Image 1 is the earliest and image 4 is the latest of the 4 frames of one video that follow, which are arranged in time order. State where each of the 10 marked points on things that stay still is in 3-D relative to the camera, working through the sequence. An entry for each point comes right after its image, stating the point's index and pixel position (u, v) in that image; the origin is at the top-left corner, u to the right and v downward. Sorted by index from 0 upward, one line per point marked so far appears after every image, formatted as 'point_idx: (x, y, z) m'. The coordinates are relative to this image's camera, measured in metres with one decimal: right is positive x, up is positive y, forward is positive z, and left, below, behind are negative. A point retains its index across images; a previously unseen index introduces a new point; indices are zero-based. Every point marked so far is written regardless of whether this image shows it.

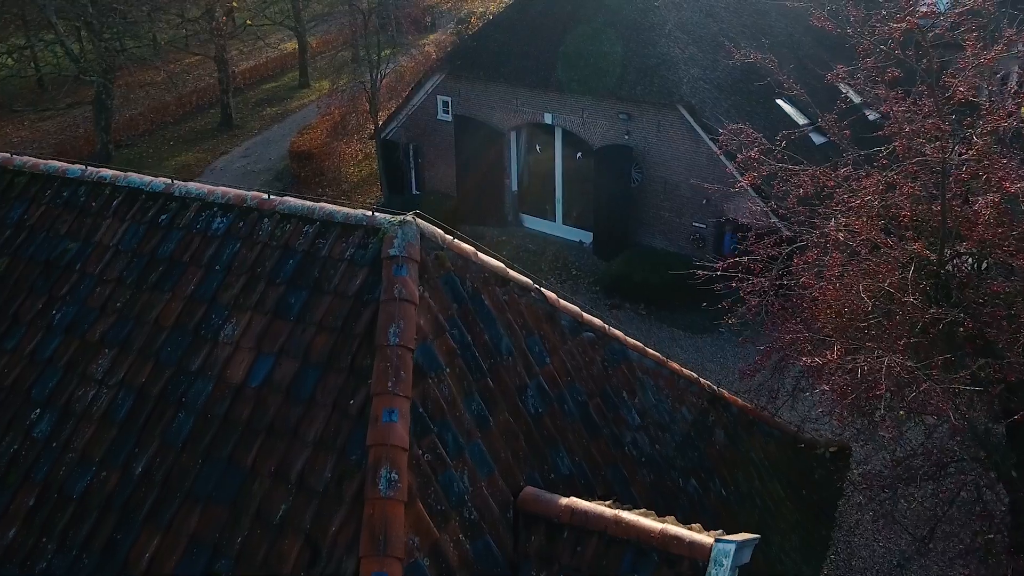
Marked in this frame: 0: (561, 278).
0: (+1.1, +0.2, +18.0) m
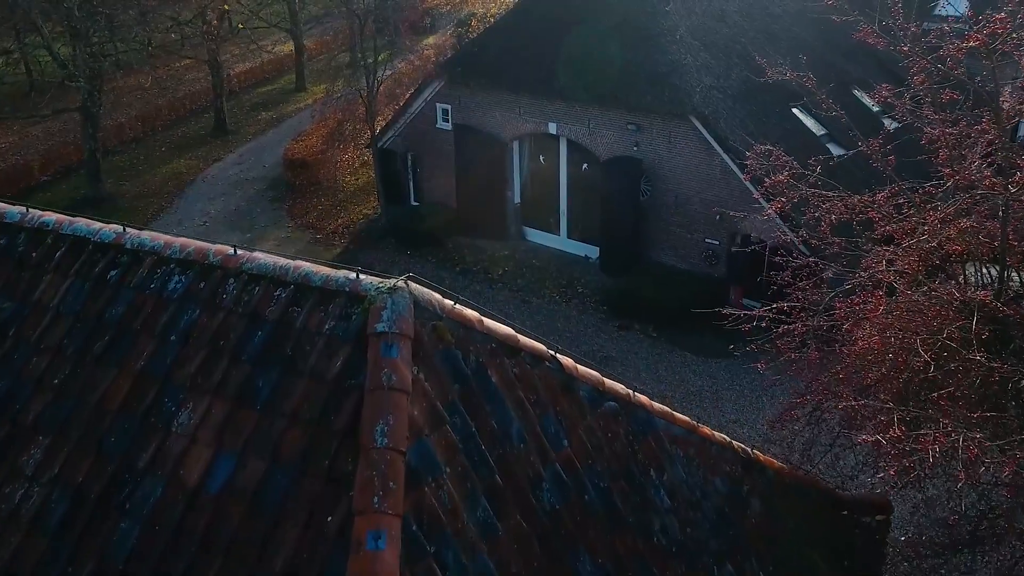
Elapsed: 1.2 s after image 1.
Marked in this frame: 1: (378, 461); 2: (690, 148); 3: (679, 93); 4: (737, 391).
0: (+1.2, -0.2, +17.2) m
1: (-0.6, -0.8, +3.7) m
2: (+3.7, +2.9, +16.2) m
3: (+3.4, +4.0, +15.9) m
4: (+4.0, -1.8, +14.0) m
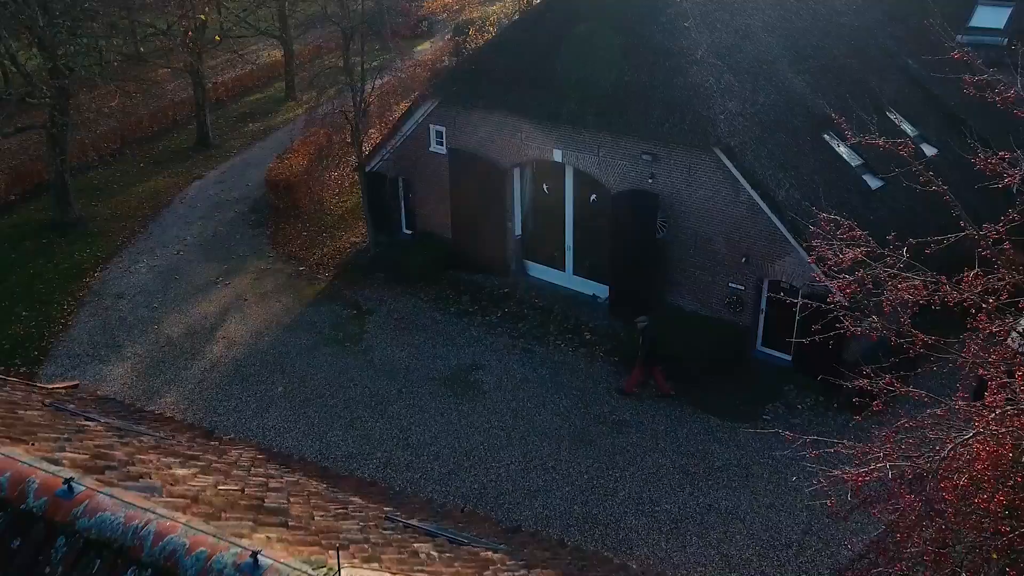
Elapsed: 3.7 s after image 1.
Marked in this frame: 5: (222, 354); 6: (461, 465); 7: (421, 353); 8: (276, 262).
0: (+1.2, -1.1, +15.4) m
1: (-0.6, -1.8, +1.9) m
2: (+3.7, +2.0, +14.4) m
3: (+3.4, +3.0, +14.1) m
4: (+4.0, -2.8, +12.2) m
5: (-5.9, -1.3, +15.8) m
6: (-0.8, -2.8, +12.5) m
7: (-1.8, -1.3, +15.5) m
8: (-6.0, +0.7, +19.9) m
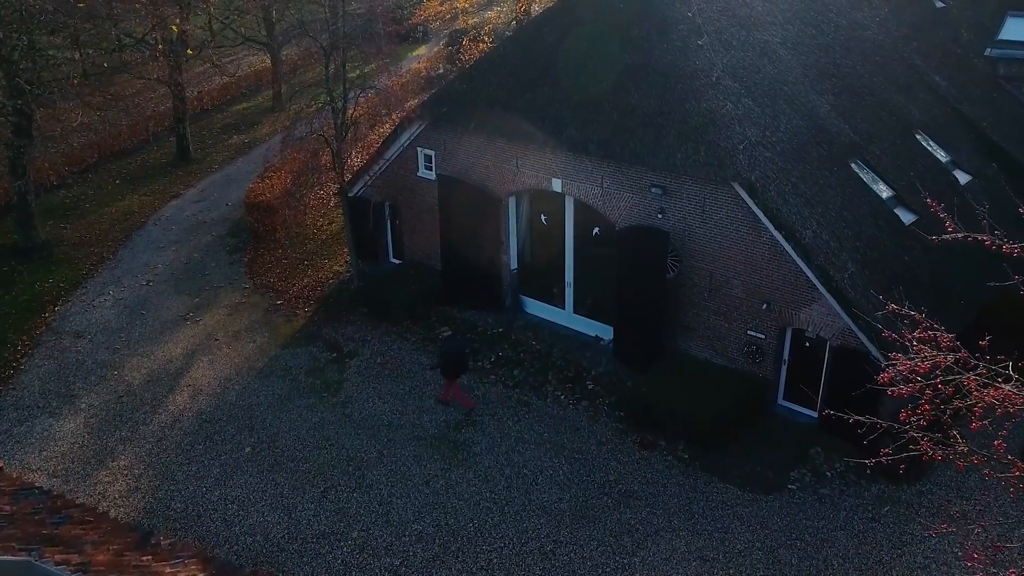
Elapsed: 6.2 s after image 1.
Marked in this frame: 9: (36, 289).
0: (+1.1, -2.0, +13.9) m
1: (-0.7, -2.6, +0.4) m
2: (+3.6, +1.1, +12.9) m
3: (+3.3, +2.2, +12.6) m
4: (+3.9, -3.6, +10.7) m
5: (-6.0, -2.2, +14.3) m
6: (-0.9, -3.6, +11.0) m
7: (-1.9, -2.1, +14.0) m
8: (-6.1, -0.1, +18.4) m
9: (-11.4, 0.0, +18.9) m
